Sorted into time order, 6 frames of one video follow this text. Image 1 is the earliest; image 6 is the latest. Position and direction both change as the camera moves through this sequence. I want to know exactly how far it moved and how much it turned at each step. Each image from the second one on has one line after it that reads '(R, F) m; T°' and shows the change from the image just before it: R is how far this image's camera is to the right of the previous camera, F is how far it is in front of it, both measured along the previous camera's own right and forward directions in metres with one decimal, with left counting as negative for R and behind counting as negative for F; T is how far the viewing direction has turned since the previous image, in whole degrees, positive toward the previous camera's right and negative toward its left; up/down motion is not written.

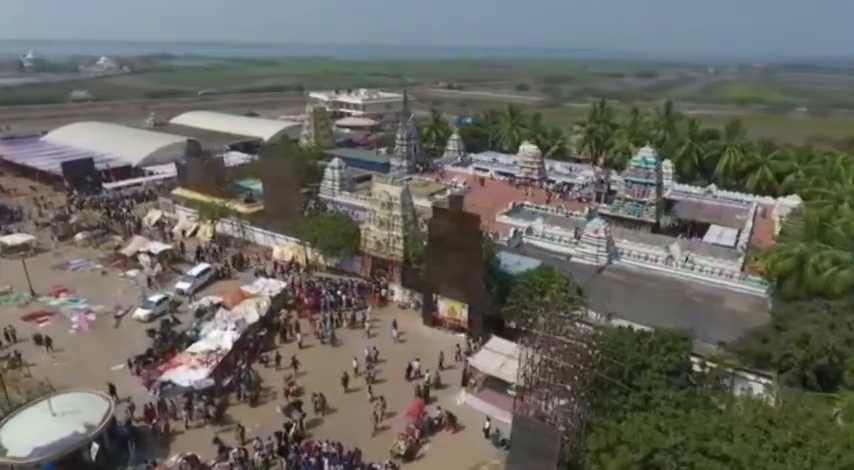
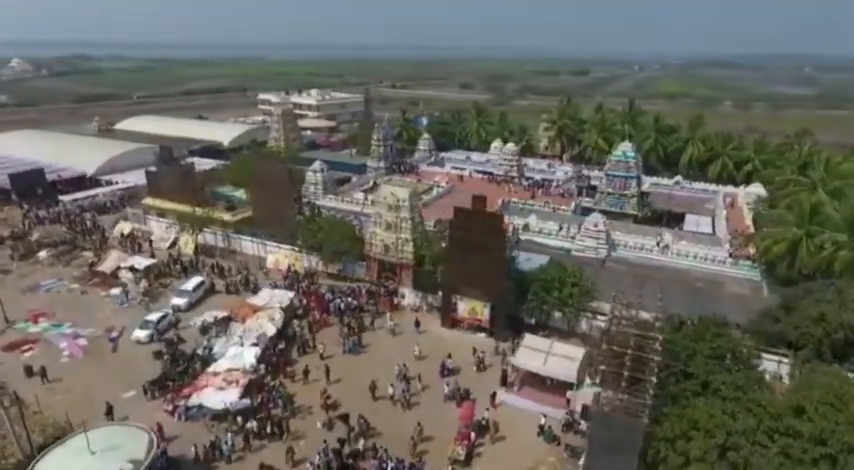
(-4.8, +0.5) m; +8°
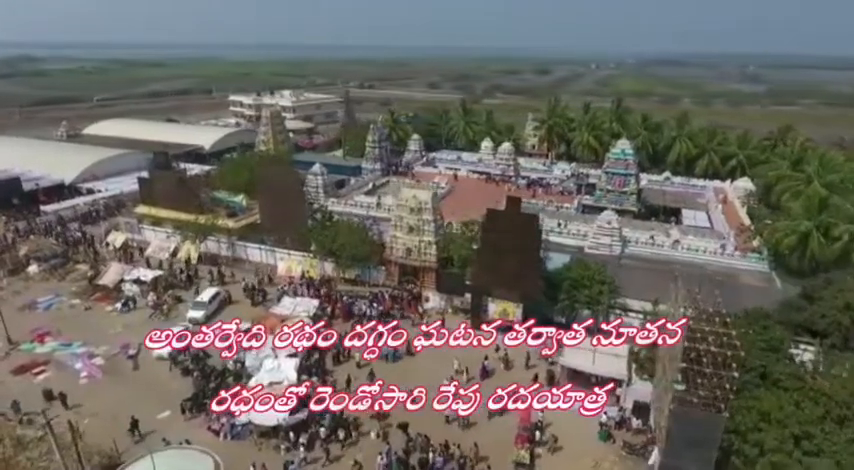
(-4.1, +0.5) m; +5°
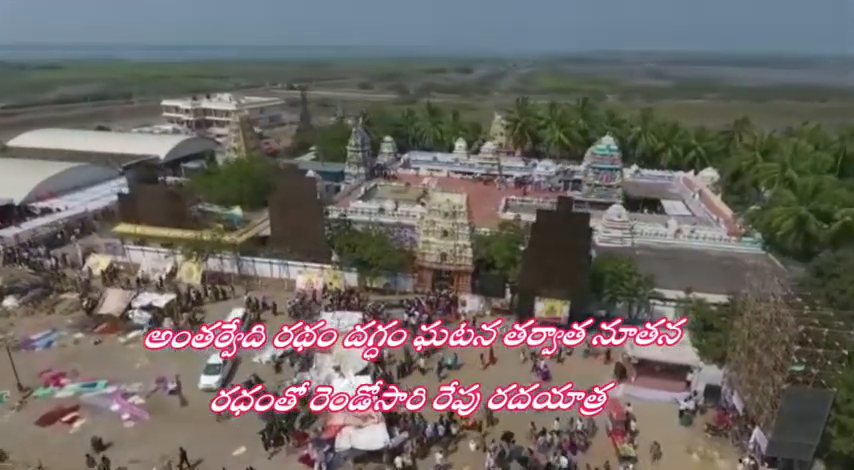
(-7.4, +1.3) m; +10°
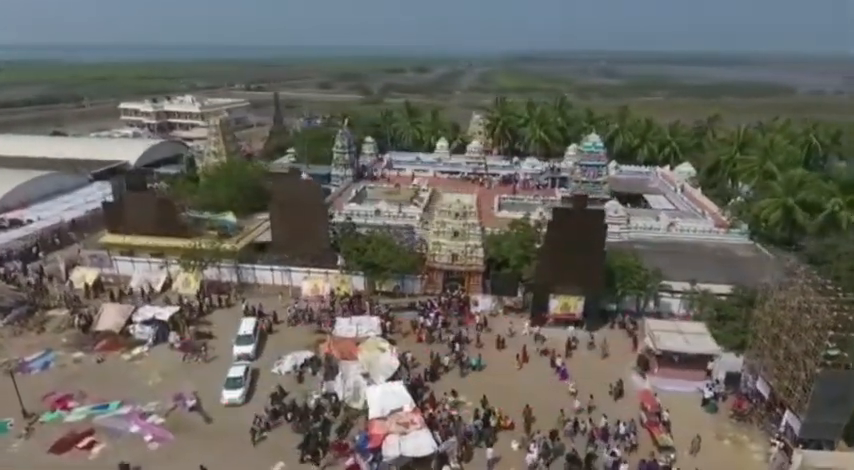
(-3.4, +0.6) m; +5°
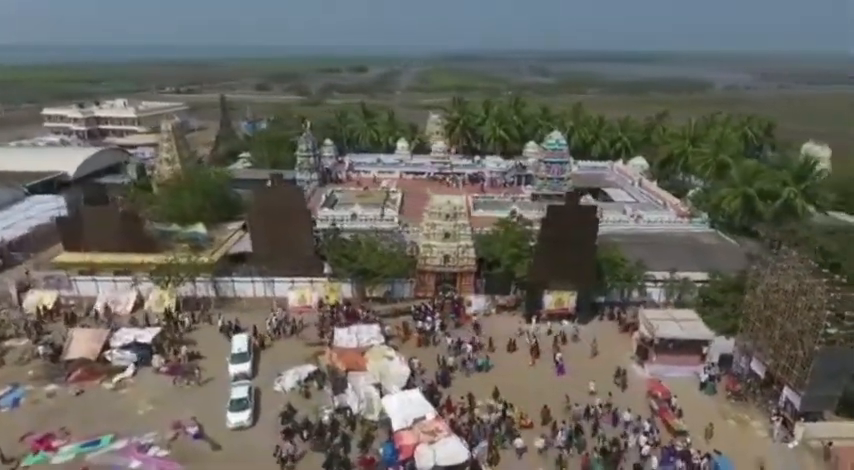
(-3.4, +1.1) m; +7°
